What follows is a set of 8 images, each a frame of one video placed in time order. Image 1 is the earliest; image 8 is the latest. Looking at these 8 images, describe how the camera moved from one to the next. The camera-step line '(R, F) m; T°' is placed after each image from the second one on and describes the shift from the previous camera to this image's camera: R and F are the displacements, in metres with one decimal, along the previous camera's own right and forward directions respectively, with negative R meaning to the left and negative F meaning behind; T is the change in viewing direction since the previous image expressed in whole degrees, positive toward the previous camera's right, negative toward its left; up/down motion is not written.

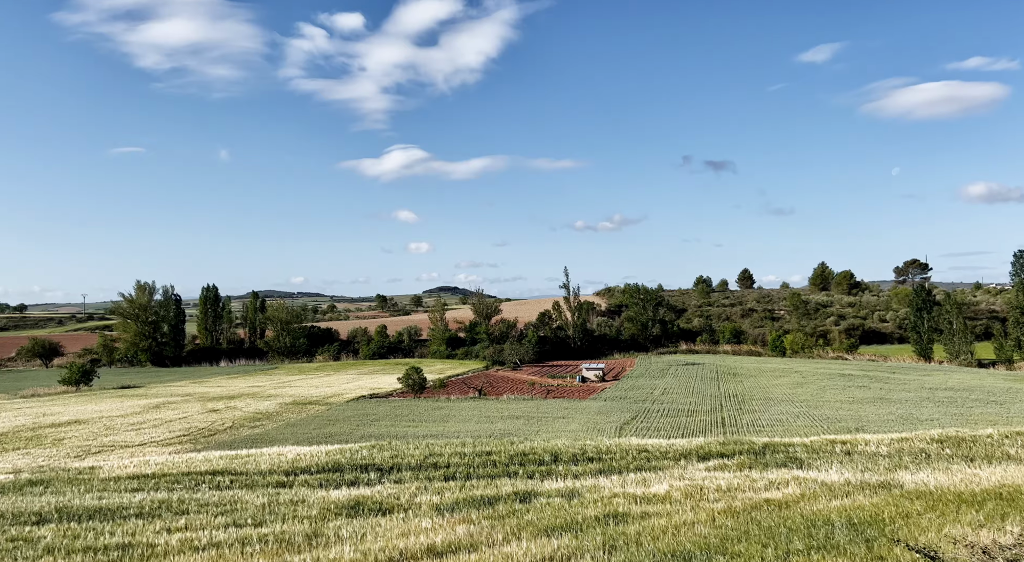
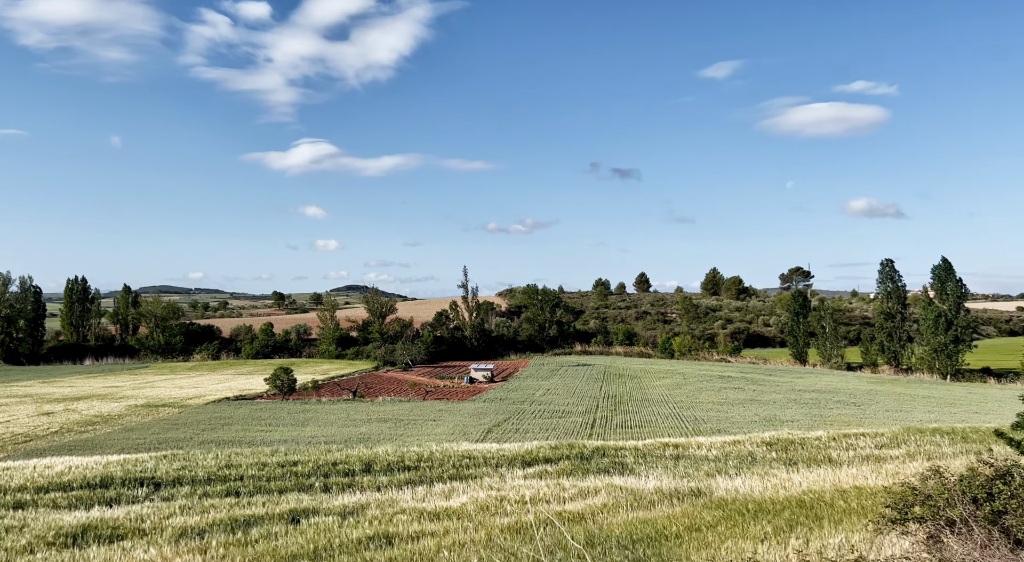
(+1.1, +0.6) m; +7°
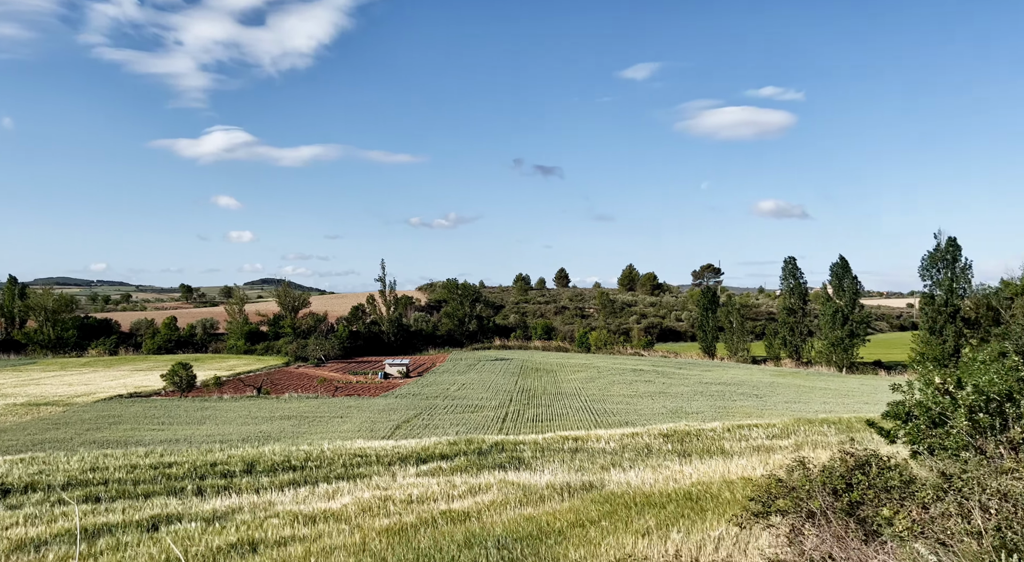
(+0.3, +0.4) m; +6°
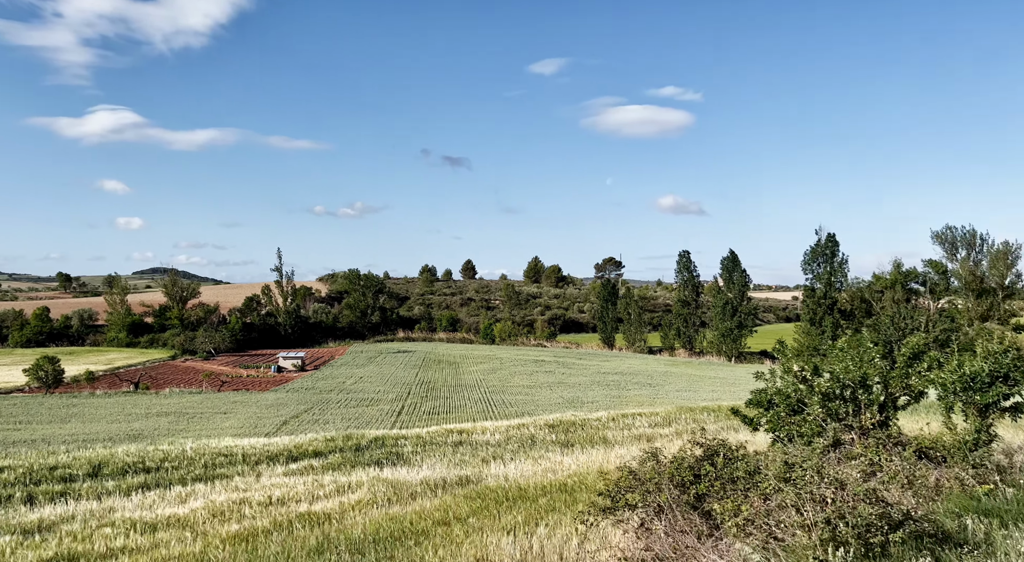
(+0.4, +0.3) m; +6°
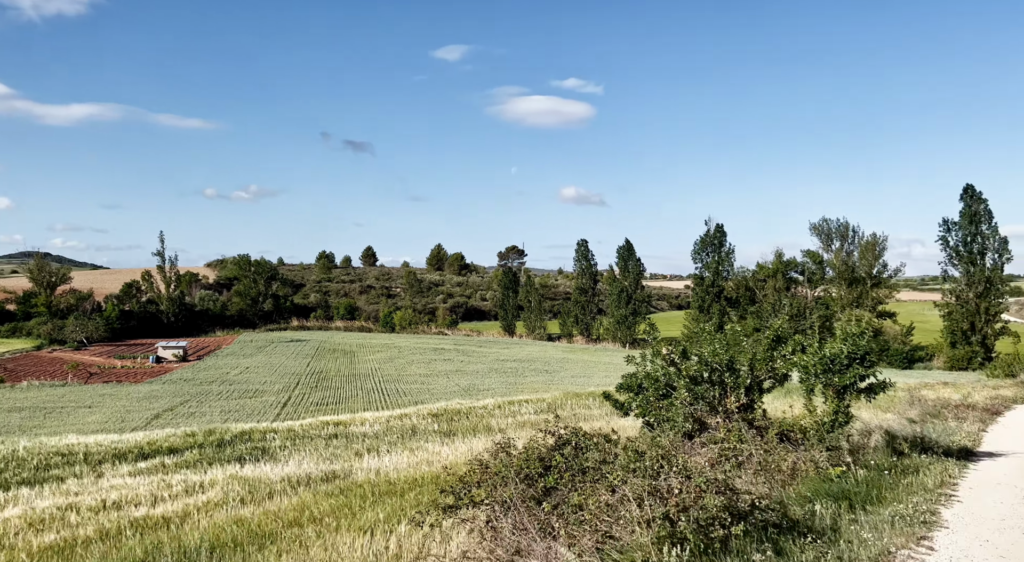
(+0.5, +0.5) m; +7°
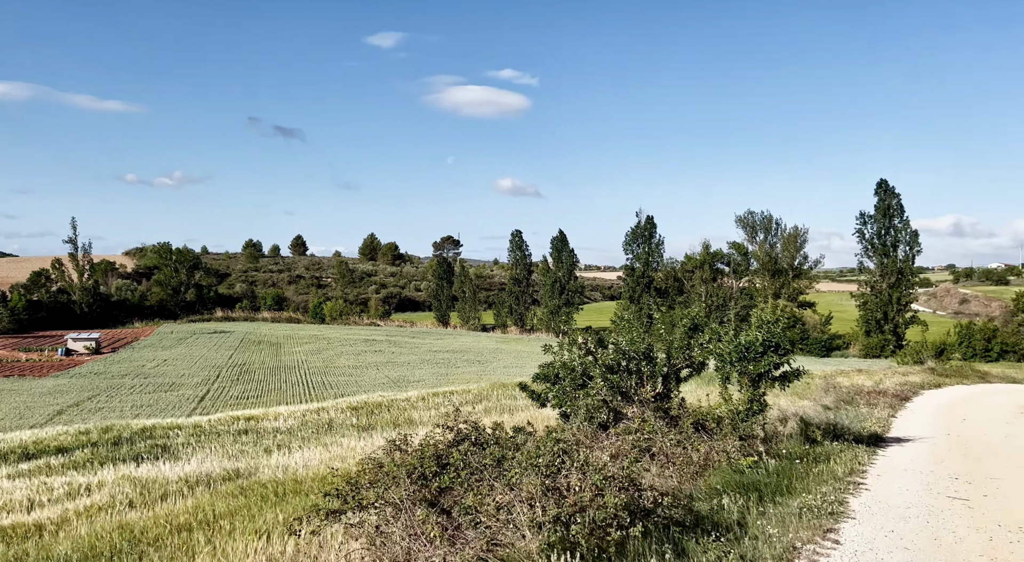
(+0.3, +0.4) m; +4°
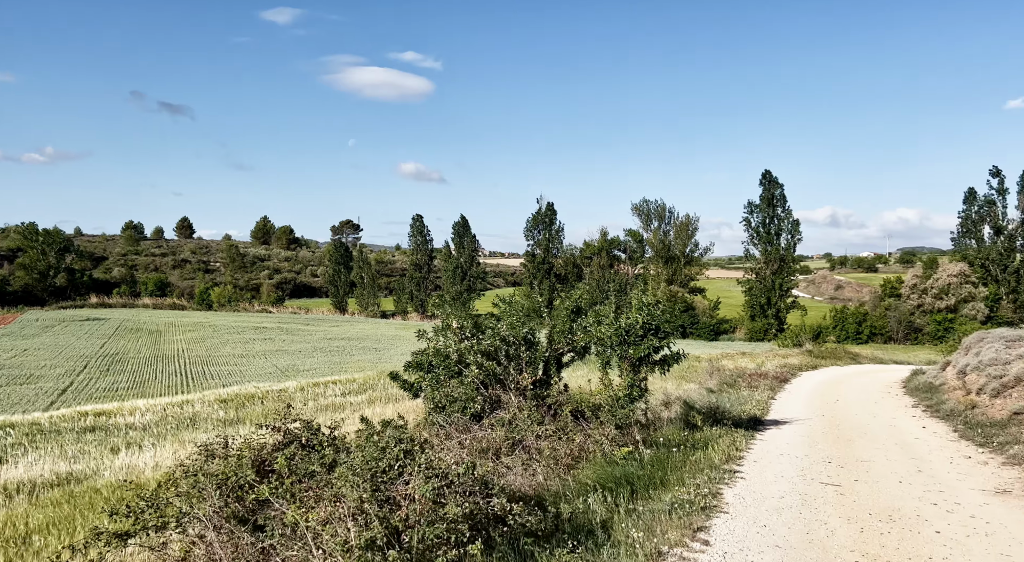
(+0.4, +0.8) m; +7°
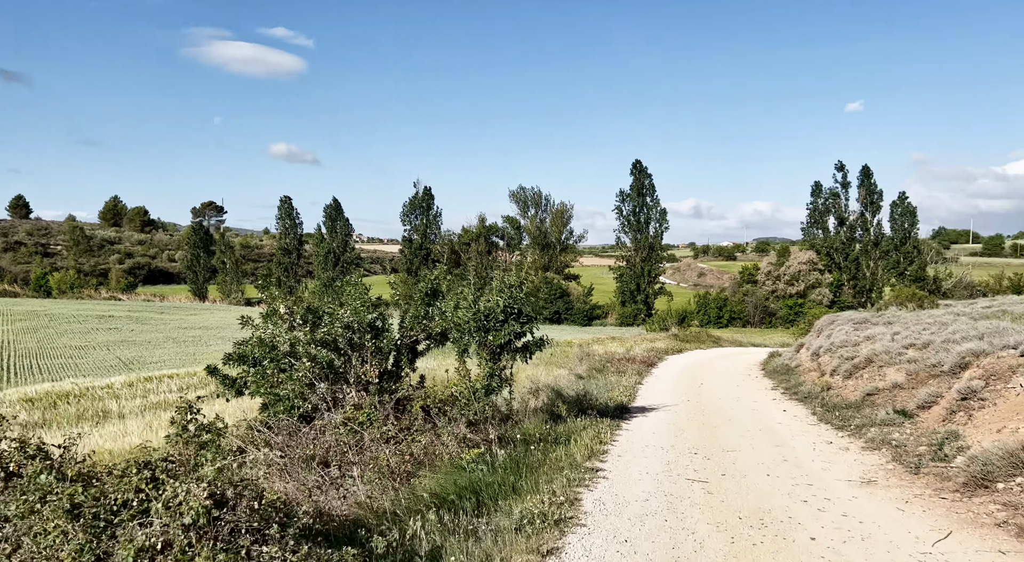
(+0.5, +1.6) m; +8°
